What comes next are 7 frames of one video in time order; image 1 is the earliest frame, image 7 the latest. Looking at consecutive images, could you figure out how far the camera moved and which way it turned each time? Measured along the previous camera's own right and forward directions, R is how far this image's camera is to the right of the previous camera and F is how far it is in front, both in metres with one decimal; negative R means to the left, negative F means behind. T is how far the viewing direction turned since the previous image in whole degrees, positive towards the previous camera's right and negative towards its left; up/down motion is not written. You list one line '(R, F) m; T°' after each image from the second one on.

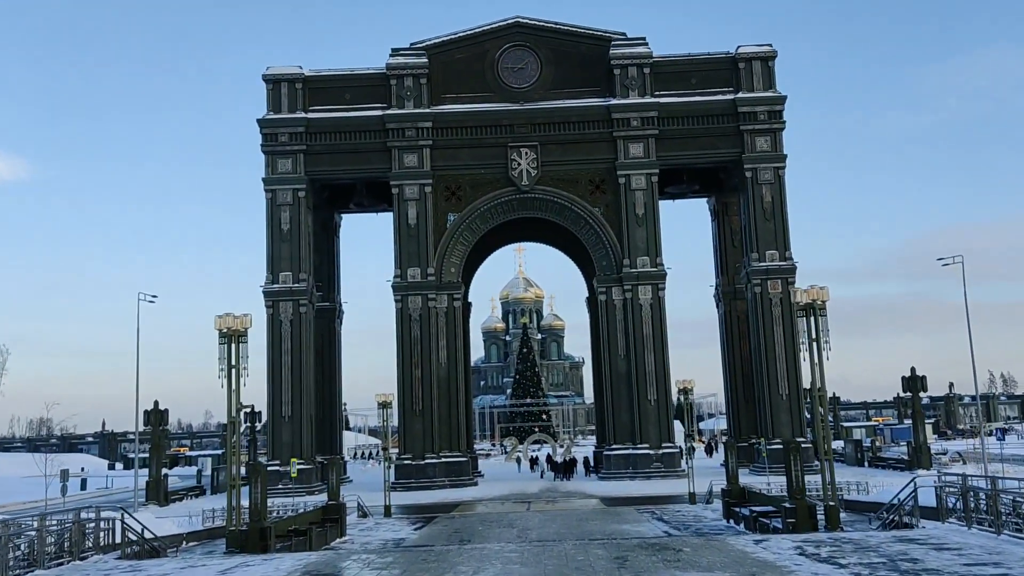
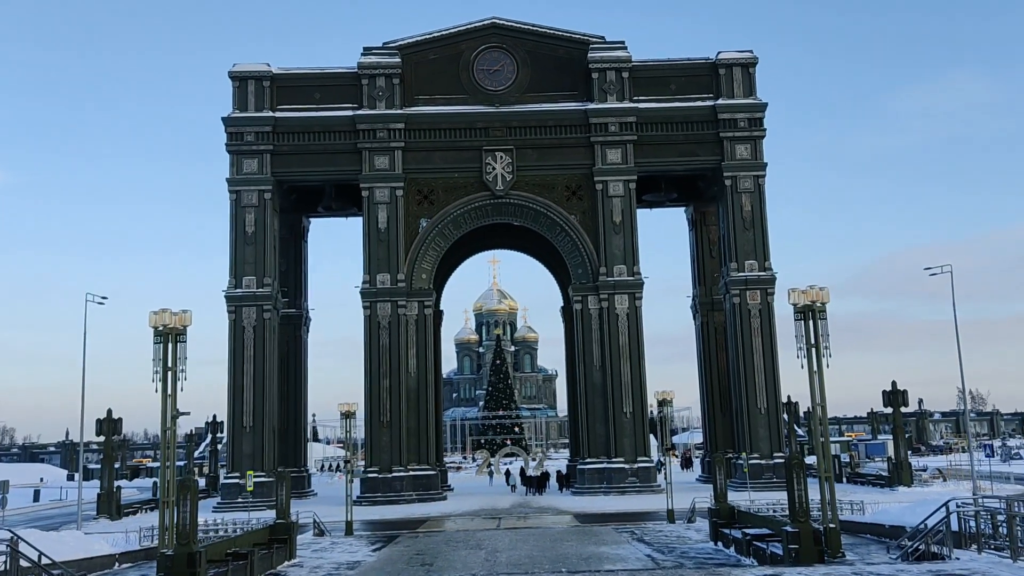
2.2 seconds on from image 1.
(+0.1, +1.2) m; +2°
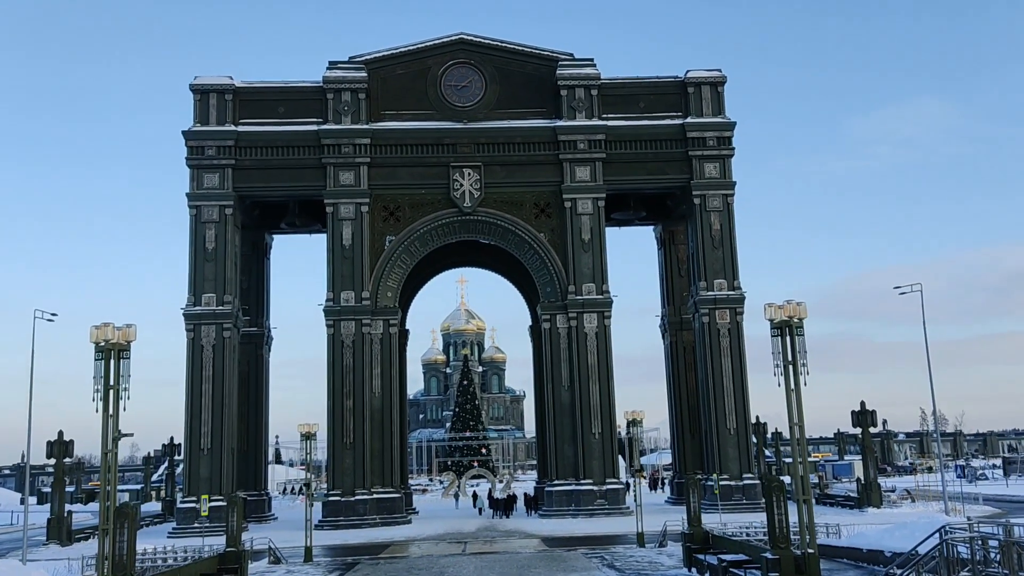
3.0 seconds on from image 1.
(0.0, +0.6) m; +2°
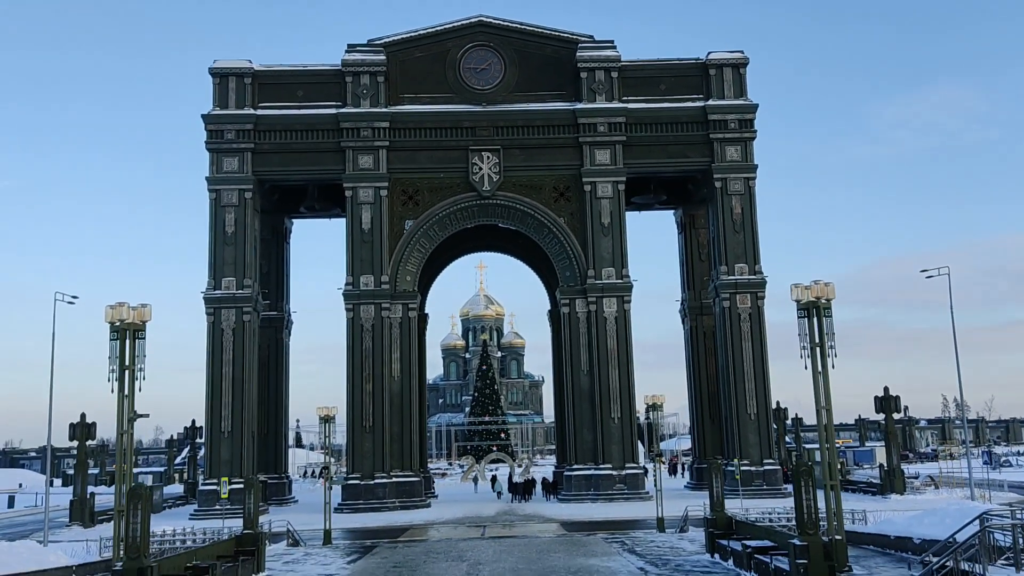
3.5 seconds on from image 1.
(0.0, +0.2) m; -1°
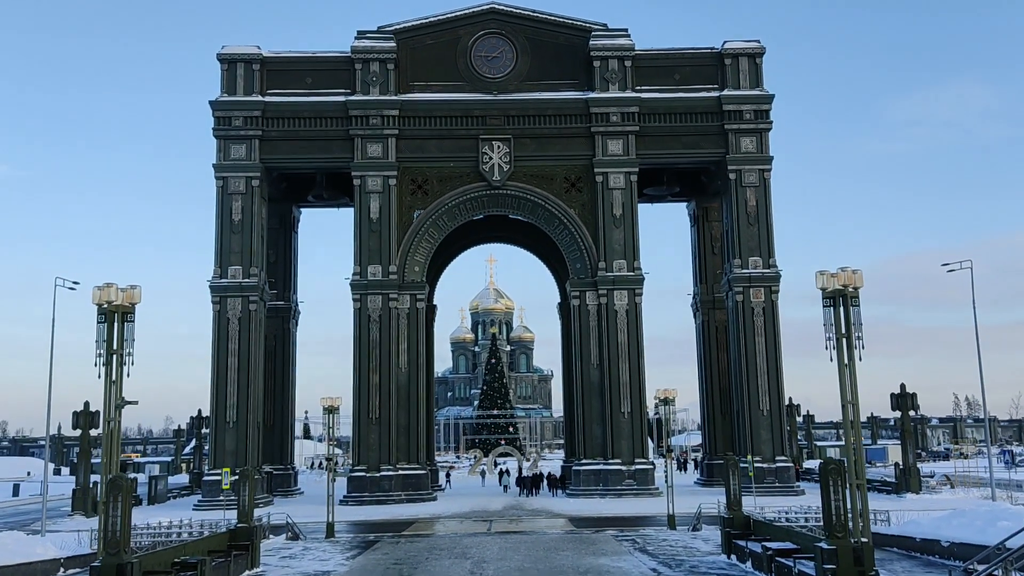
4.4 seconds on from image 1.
(0.0, +0.5) m; -1°
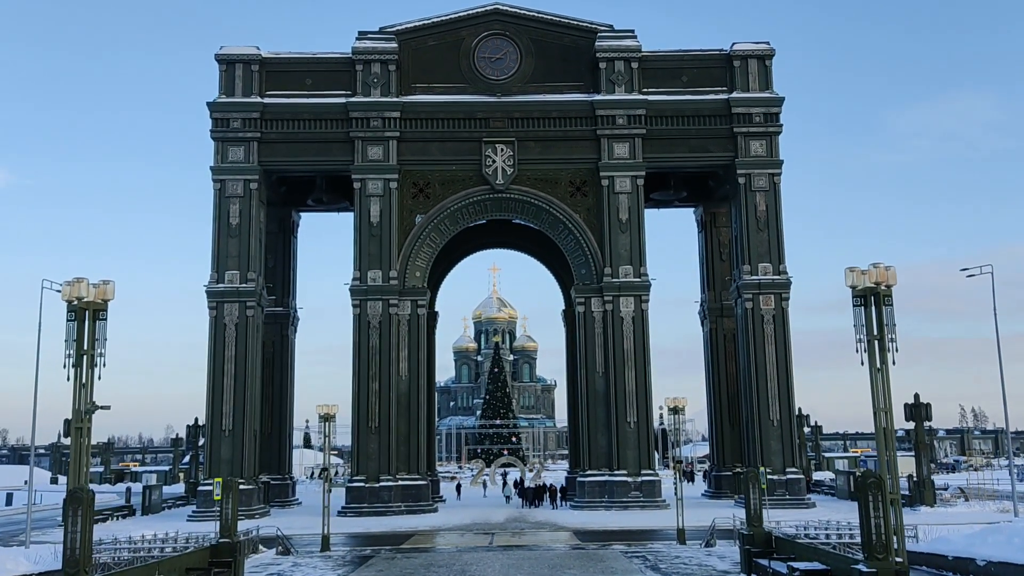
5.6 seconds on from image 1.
(0.0, +0.9) m; 0°
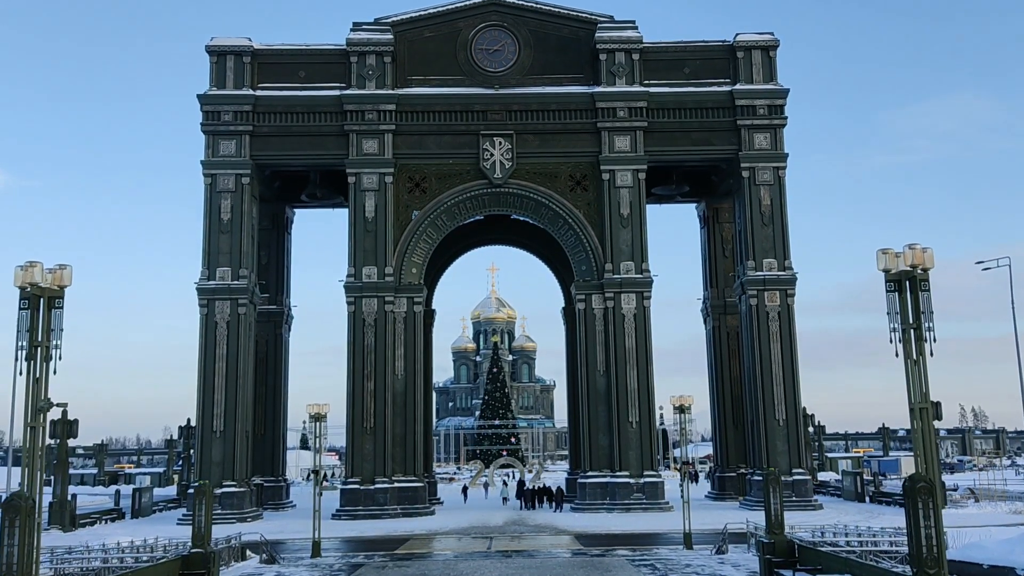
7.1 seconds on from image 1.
(0.0, +0.9) m; 0°
